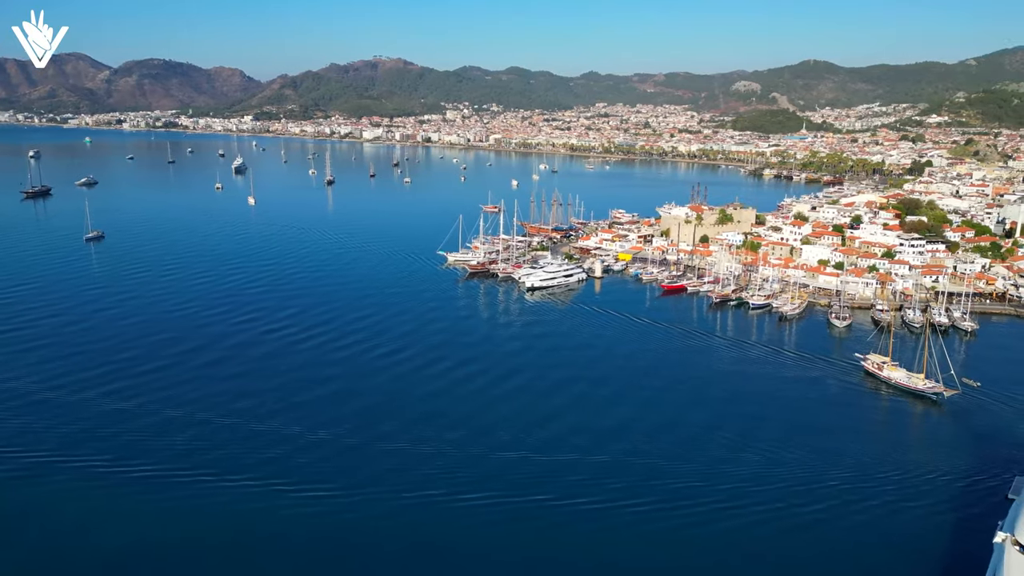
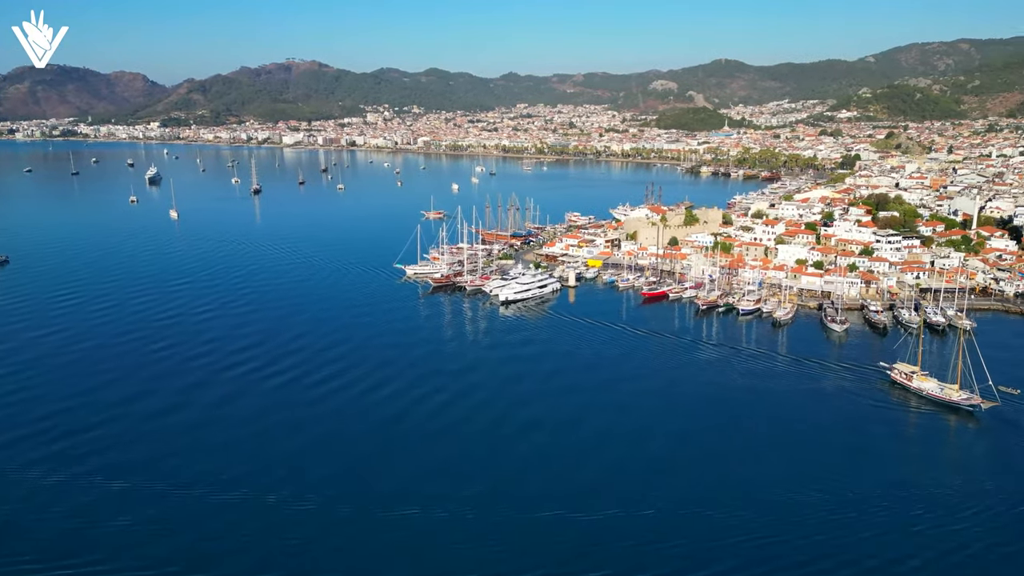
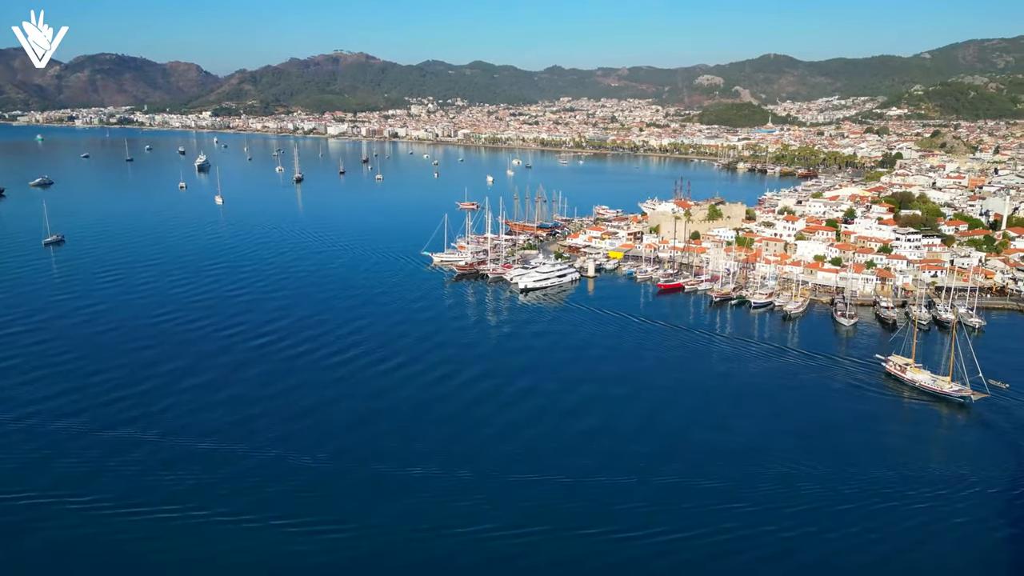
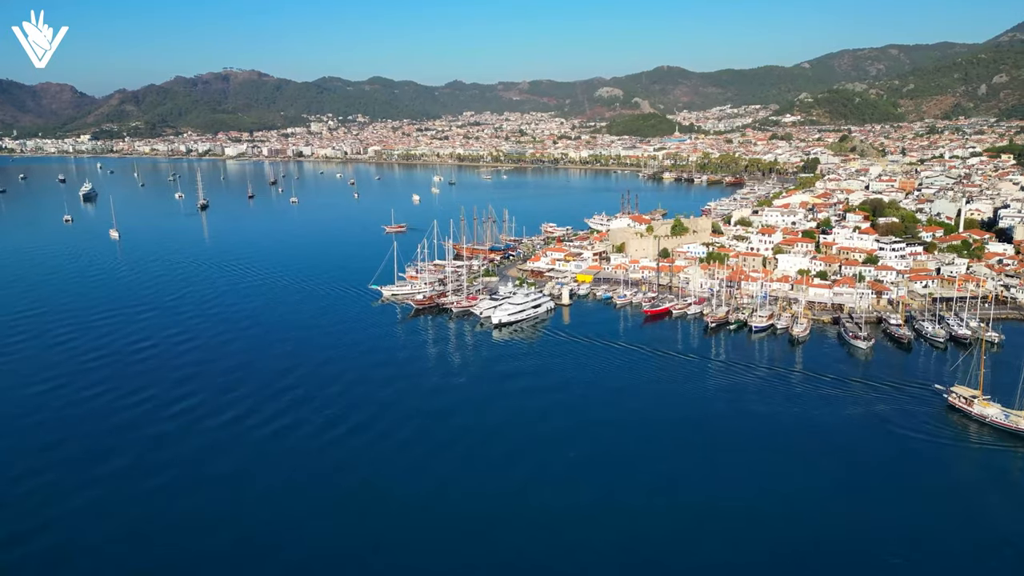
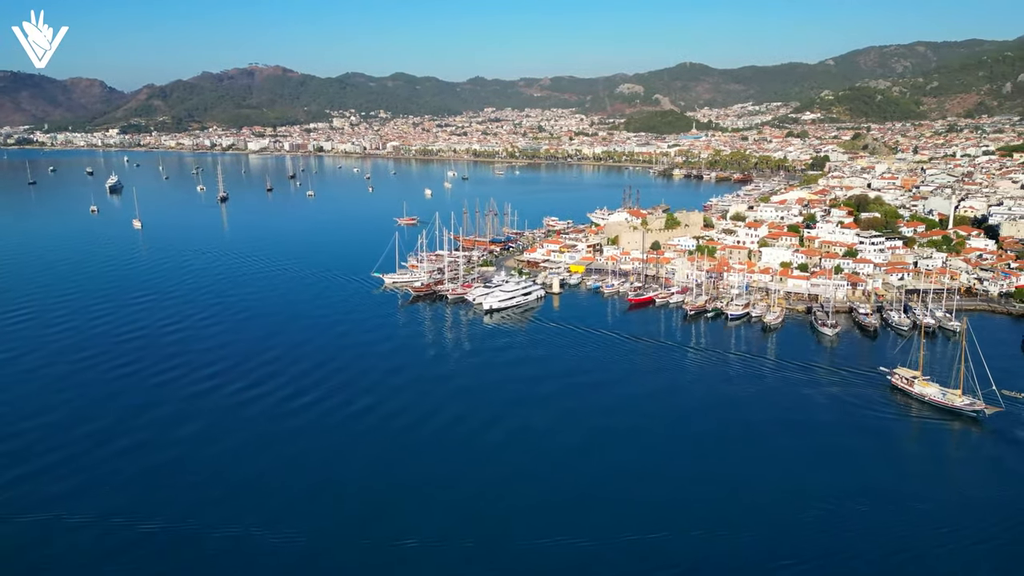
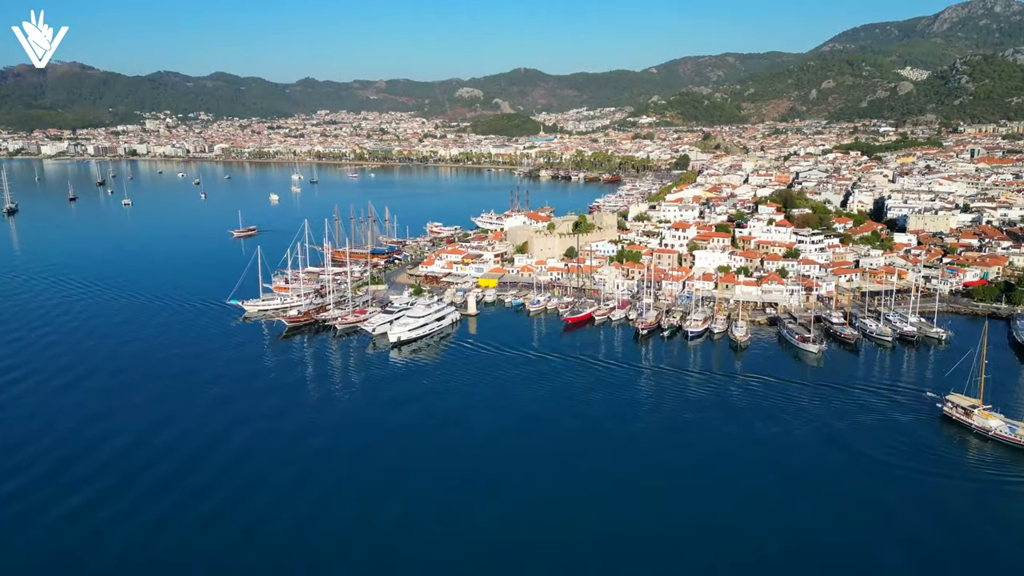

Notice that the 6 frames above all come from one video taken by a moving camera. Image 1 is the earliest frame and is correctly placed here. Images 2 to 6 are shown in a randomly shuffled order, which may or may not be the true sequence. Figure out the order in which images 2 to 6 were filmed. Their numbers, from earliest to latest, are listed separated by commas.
3, 2, 5, 4, 6
